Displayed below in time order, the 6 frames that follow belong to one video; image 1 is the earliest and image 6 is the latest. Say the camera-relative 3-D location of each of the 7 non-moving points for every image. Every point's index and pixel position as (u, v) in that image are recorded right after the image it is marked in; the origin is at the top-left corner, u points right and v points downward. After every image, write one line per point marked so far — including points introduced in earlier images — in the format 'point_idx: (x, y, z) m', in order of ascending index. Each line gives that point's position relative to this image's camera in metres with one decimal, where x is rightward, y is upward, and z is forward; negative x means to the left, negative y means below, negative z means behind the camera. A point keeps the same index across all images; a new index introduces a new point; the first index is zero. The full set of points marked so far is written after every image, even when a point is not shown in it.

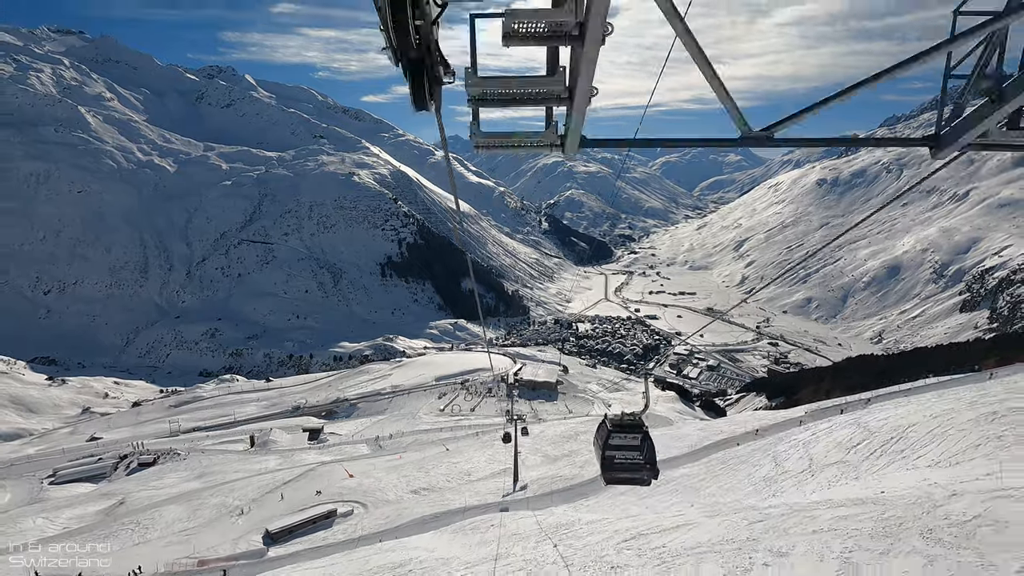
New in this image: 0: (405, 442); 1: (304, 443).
0: (-3.9, -5.6, +18.5) m
1: (-7.7, -5.8, +18.6) m
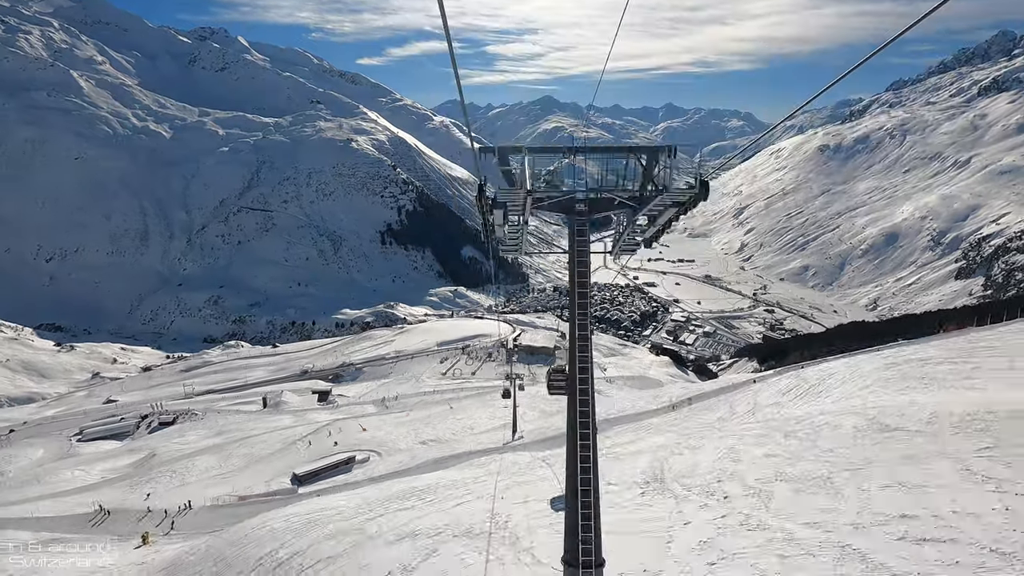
0: (-4.0, -4.4, +19.5) m
1: (-7.8, -4.5, +19.6) m
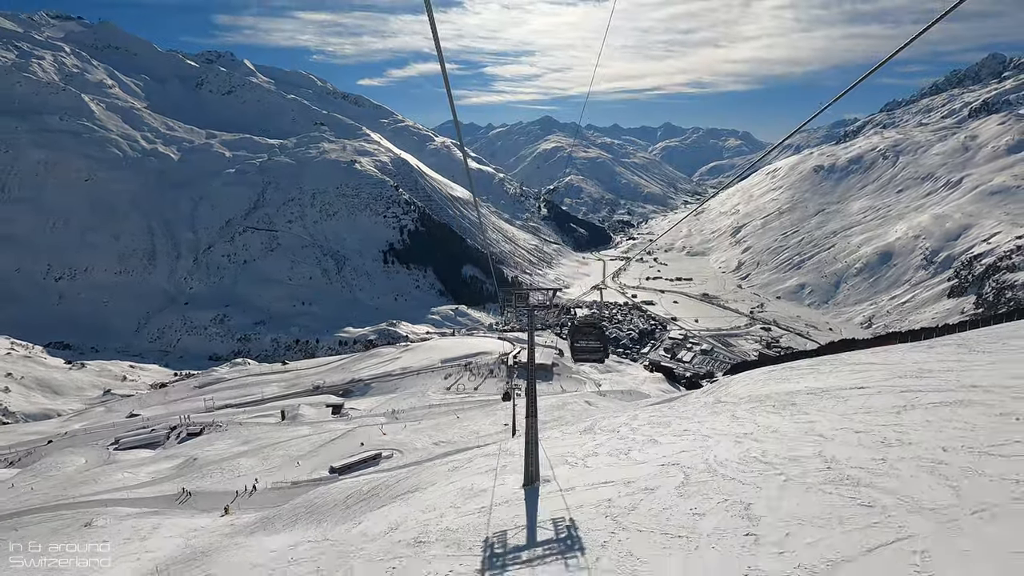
0: (-4.0, -5.3, +21.0) m
1: (-7.8, -5.4, +21.1) m
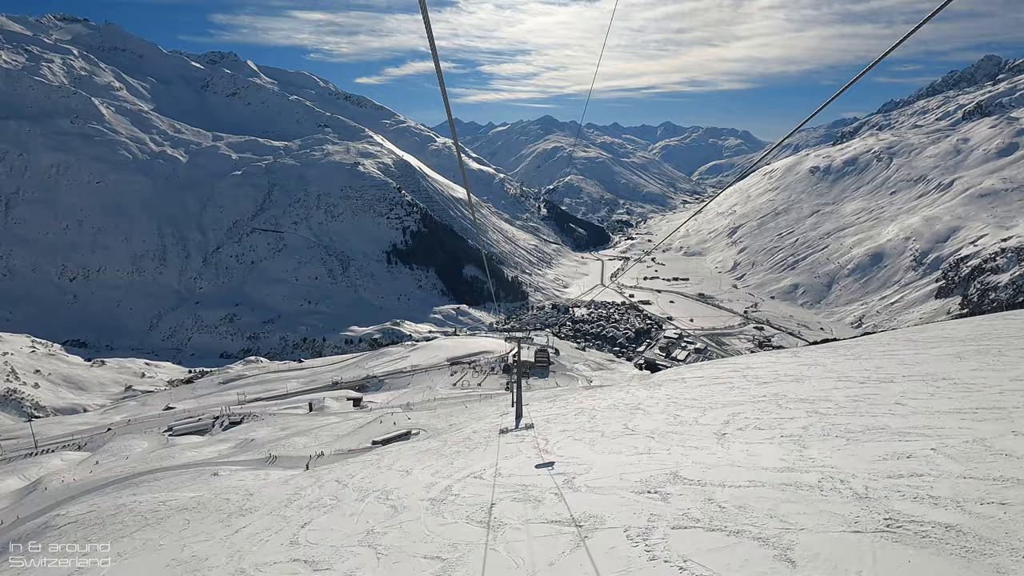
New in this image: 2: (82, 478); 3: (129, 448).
0: (-4.0, -5.6, +23.8) m
1: (-7.8, -5.8, +24.0) m
2: (-12.7, -5.6, +15.1) m
3: (-14.6, -6.1, +19.0) m
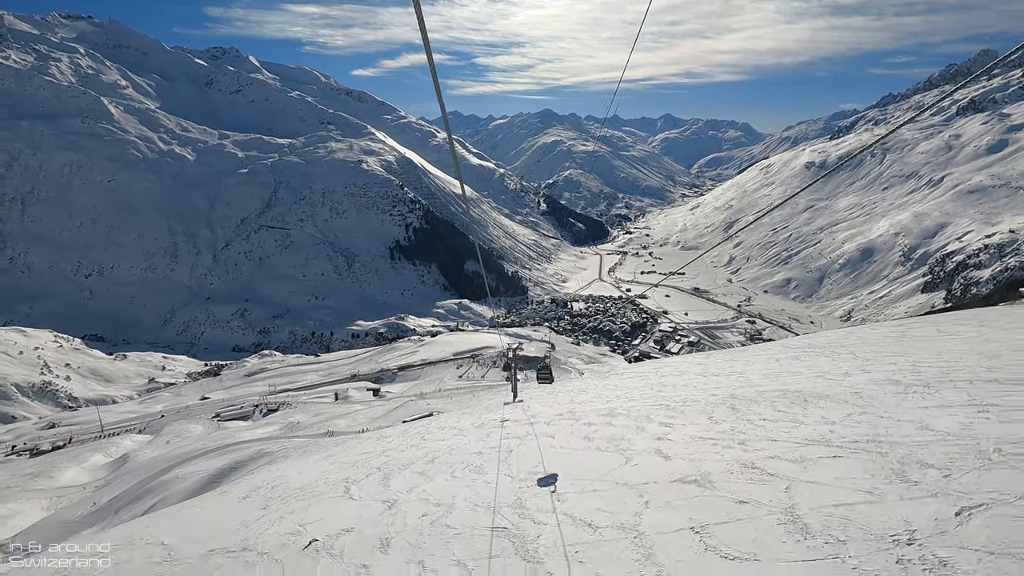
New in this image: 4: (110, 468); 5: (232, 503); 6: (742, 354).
0: (-4.0, -5.9, +27.2) m
1: (-7.8, -6.0, +27.3) m
2: (-12.7, -6.0, +18.5) m
3: (-14.7, -6.4, +22.3) m
4: (-14.6, -6.5, +18.0) m
5: (-5.2, -3.9, +9.1) m
6: (+8.5, -2.4, +18.3) m
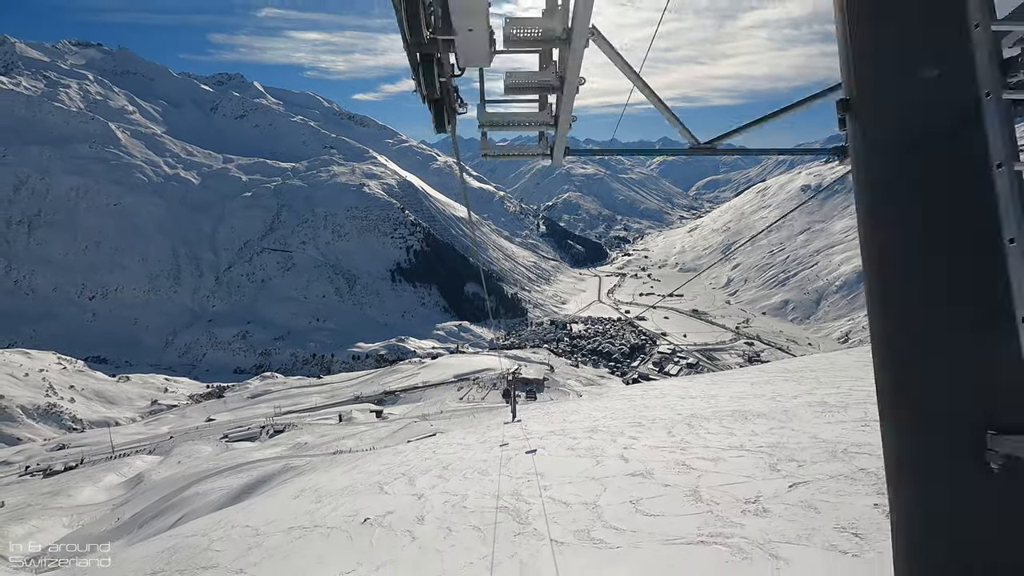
0: (-4.0, -7.2, +27.9) m
1: (-7.8, -7.4, +28.0) m
2: (-12.7, -7.0, +19.1) m
3: (-14.7, -7.6, +23.0) m
4: (-14.6, -7.5, +18.7) m
5: (-5.2, -4.5, +9.9) m
6: (+8.5, -3.4, +19.1) m
